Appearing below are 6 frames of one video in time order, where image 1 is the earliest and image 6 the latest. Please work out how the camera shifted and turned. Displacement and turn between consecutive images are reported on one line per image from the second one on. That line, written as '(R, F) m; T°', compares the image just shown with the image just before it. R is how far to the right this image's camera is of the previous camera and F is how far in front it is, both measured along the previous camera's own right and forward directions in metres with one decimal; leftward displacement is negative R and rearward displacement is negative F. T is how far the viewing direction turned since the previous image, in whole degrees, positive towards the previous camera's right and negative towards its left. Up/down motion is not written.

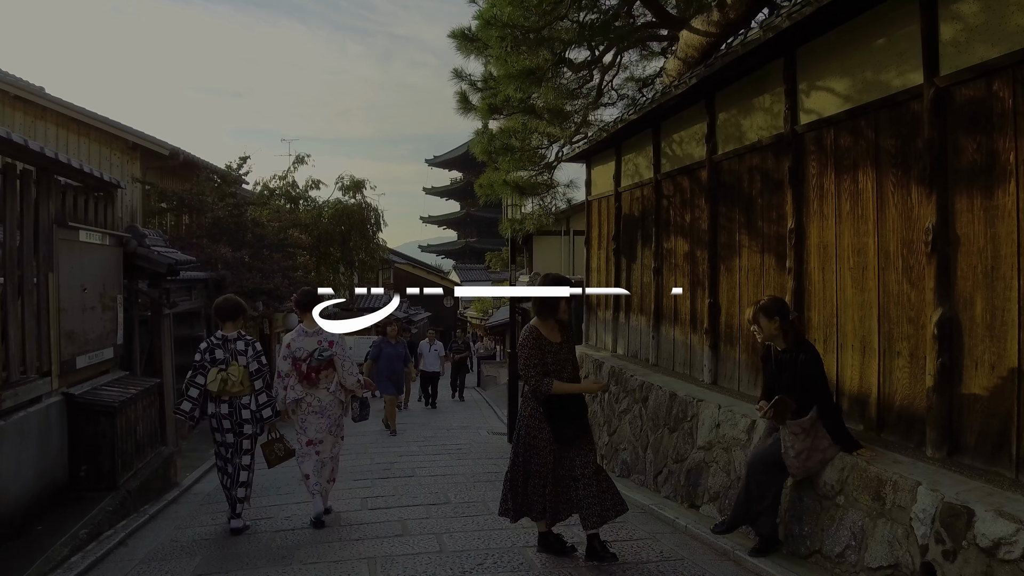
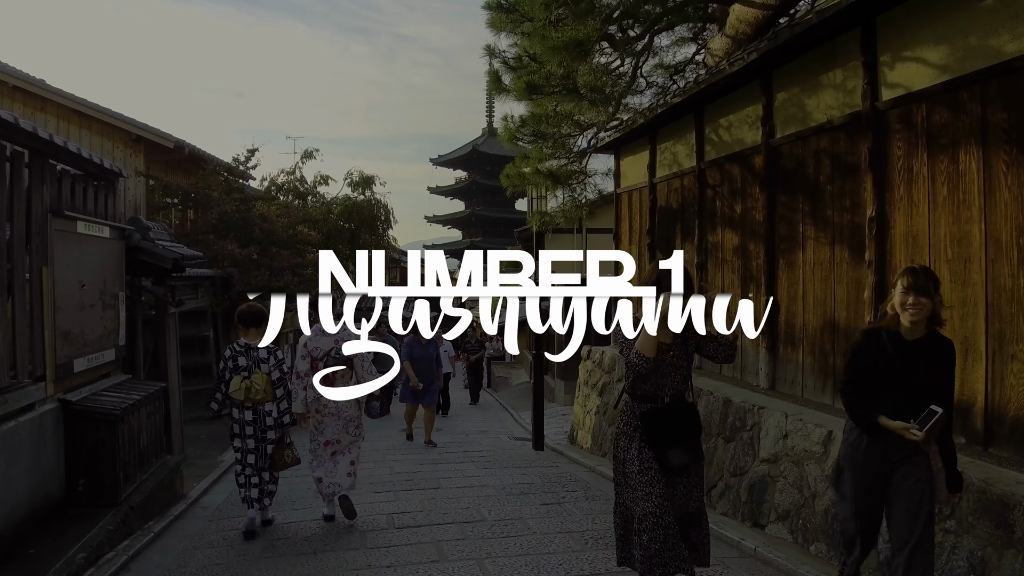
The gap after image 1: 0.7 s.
(-0.3, +0.5) m; 0°
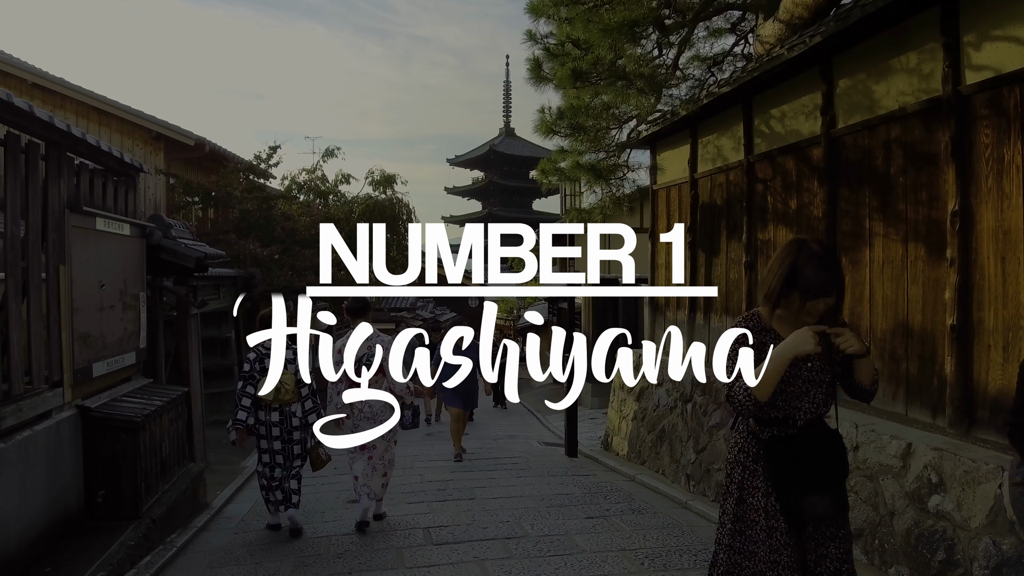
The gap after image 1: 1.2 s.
(-0.2, +0.3) m; -1°
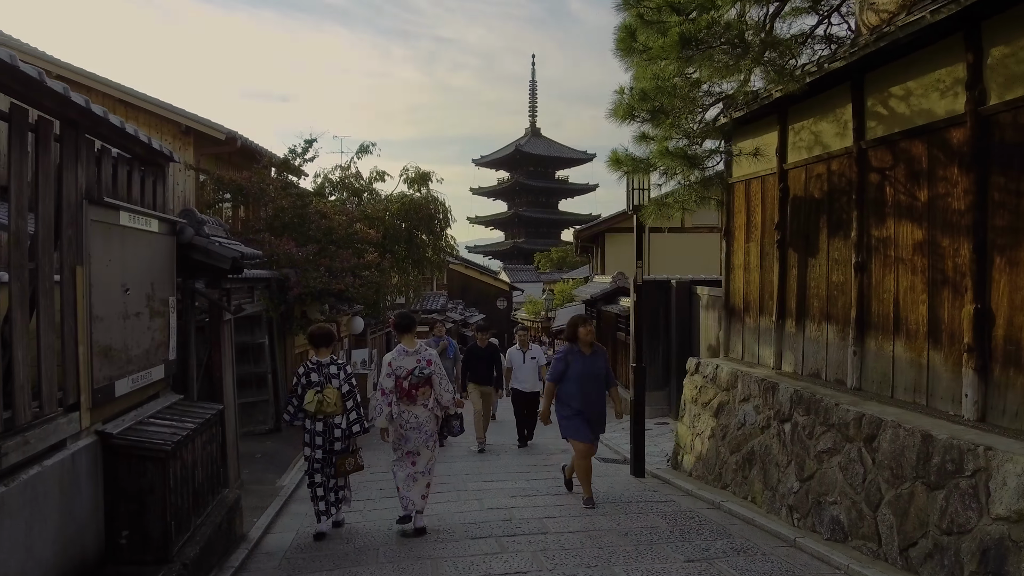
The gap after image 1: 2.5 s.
(-0.4, +0.8) m; -2°
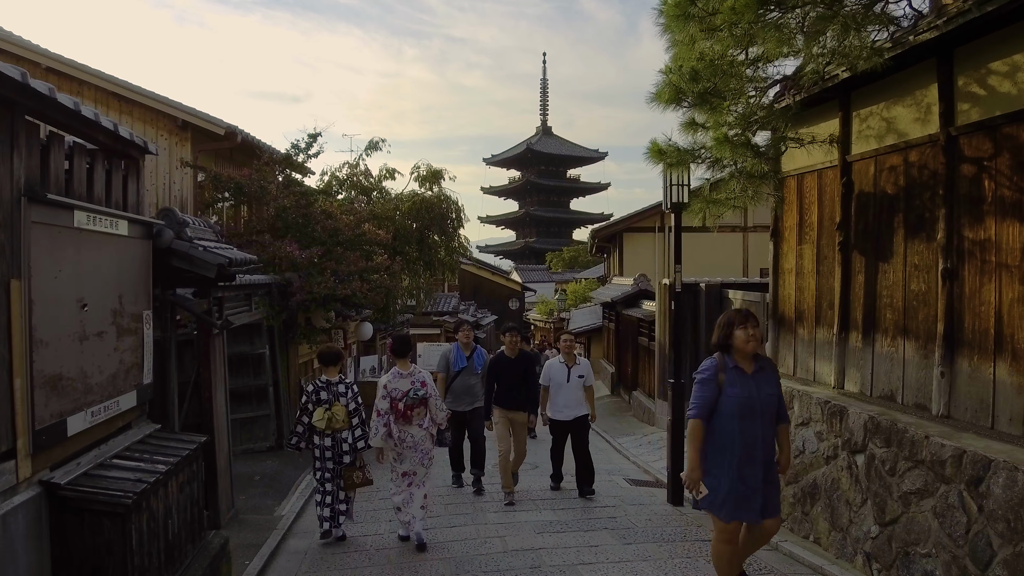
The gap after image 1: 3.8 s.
(-0.1, +0.8) m; -1°
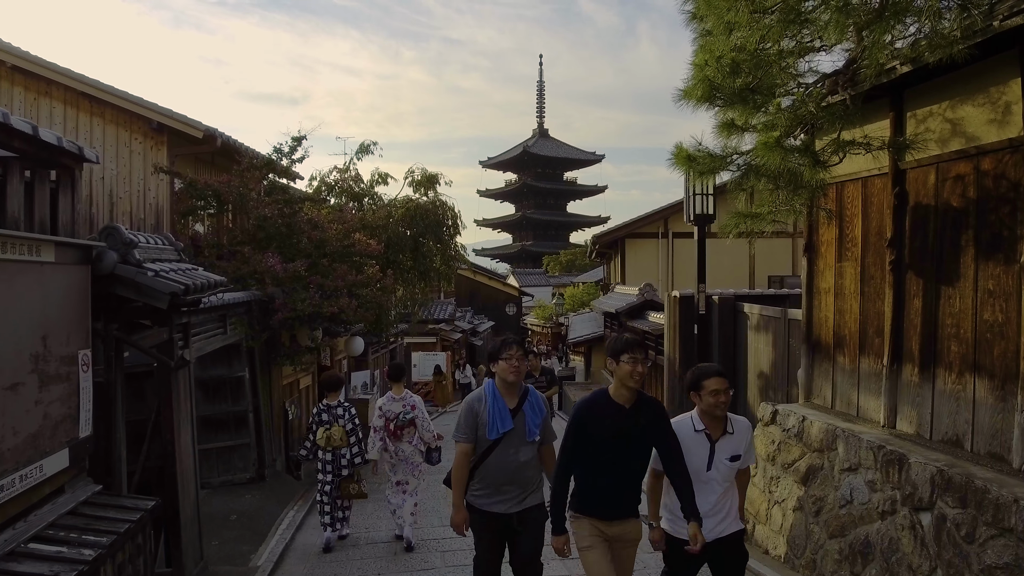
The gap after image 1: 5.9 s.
(-0.1, +0.8) m; 0°
